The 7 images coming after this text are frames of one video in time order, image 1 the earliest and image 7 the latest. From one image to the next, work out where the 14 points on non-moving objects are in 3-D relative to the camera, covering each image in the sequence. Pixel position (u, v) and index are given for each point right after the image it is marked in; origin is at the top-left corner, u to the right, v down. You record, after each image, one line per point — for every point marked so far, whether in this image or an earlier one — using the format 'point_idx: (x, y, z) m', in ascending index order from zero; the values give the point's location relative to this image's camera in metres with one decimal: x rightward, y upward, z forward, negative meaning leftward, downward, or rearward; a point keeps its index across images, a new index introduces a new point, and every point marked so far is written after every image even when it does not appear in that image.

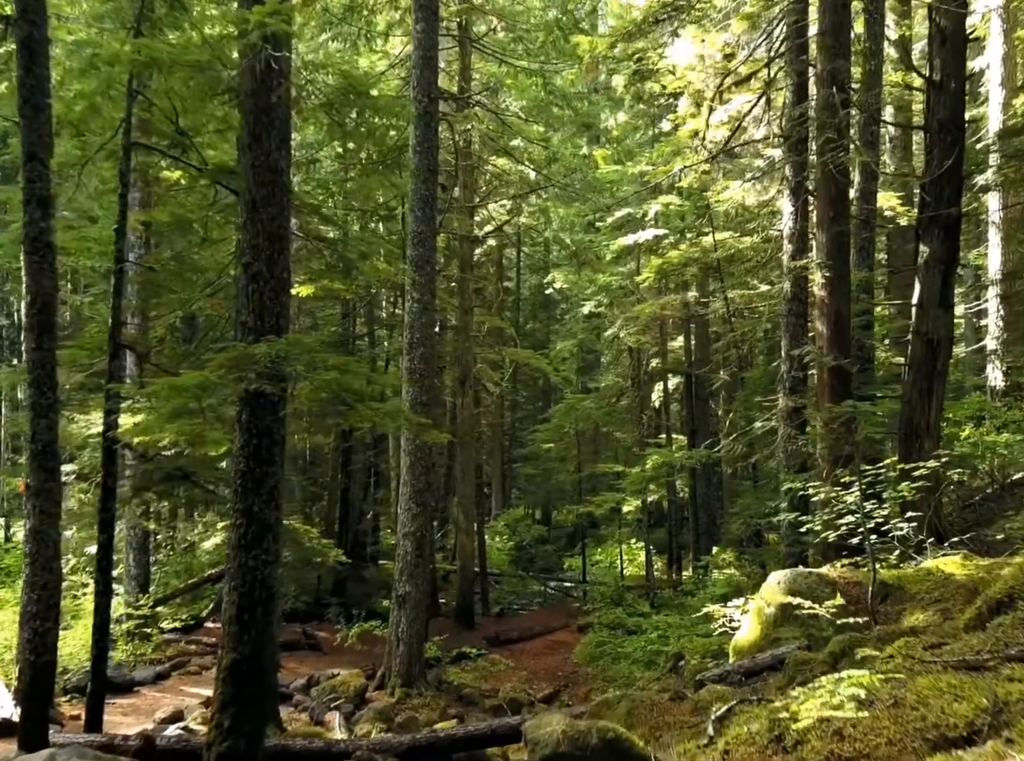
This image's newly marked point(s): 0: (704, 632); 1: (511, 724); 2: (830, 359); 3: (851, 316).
0: (+3.1, -4.1, +18.8) m
1: (0.0, -3.1, +10.3) m
2: (+4.1, +0.3, +14.7) m
3: (+4.3, +0.9, +14.7) m
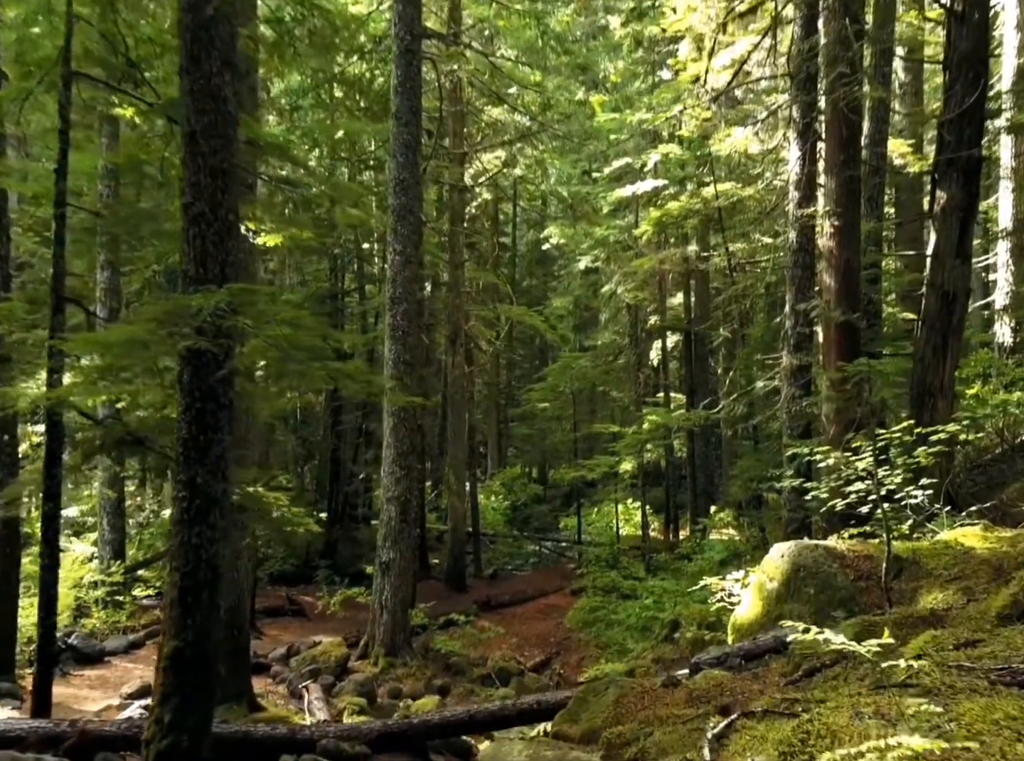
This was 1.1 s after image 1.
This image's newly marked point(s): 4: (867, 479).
0: (+3.0, -3.4, +18.1) m
1: (-0.2, -2.8, +9.5) m
2: (+3.9, +0.8, +13.8) m
3: (+4.2, +1.4, +13.7) m
4: (+3.1, -0.9, +10.1) m
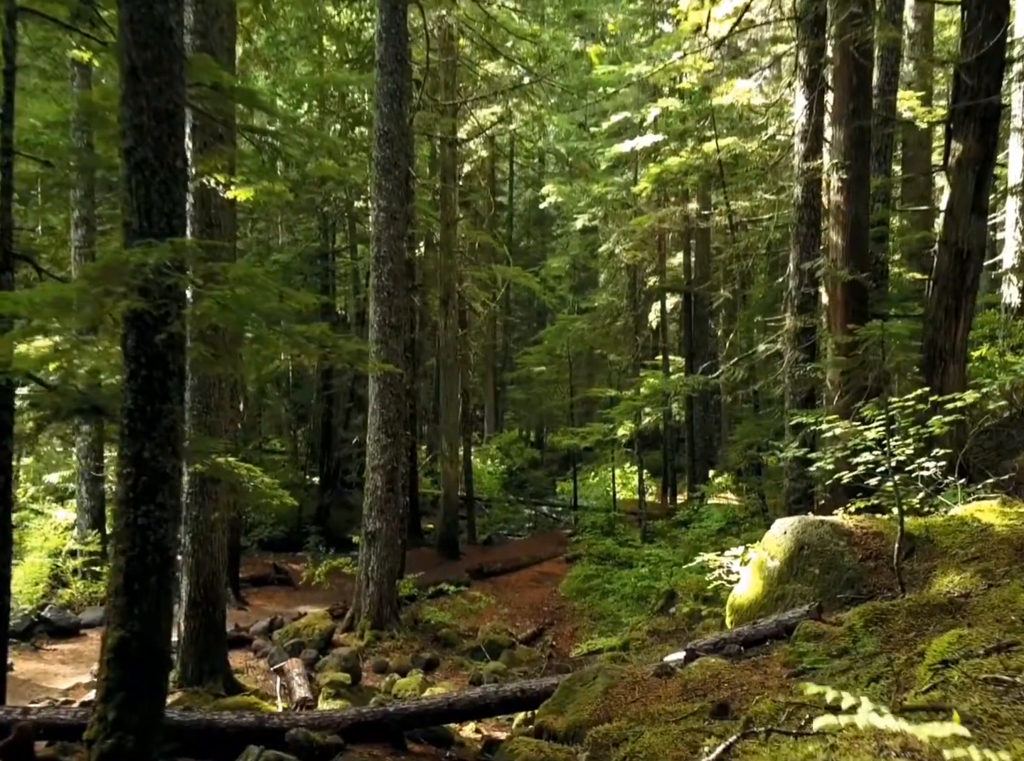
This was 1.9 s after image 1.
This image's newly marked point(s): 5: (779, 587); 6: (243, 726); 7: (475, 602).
0: (+2.8, -2.9, +17.5) m
1: (-0.3, -2.5, +8.9) m
2: (+3.8, +1.3, +13.0) m
3: (+4.1, +1.8, +13.0) m
4: (+3.0, -0.6, +9.5) m
5: (+2.1, -1.7, +9.2) m
6: (-2.0, -2.6, +8.7) m
7: (-0.6, -3.7, +19.3) m
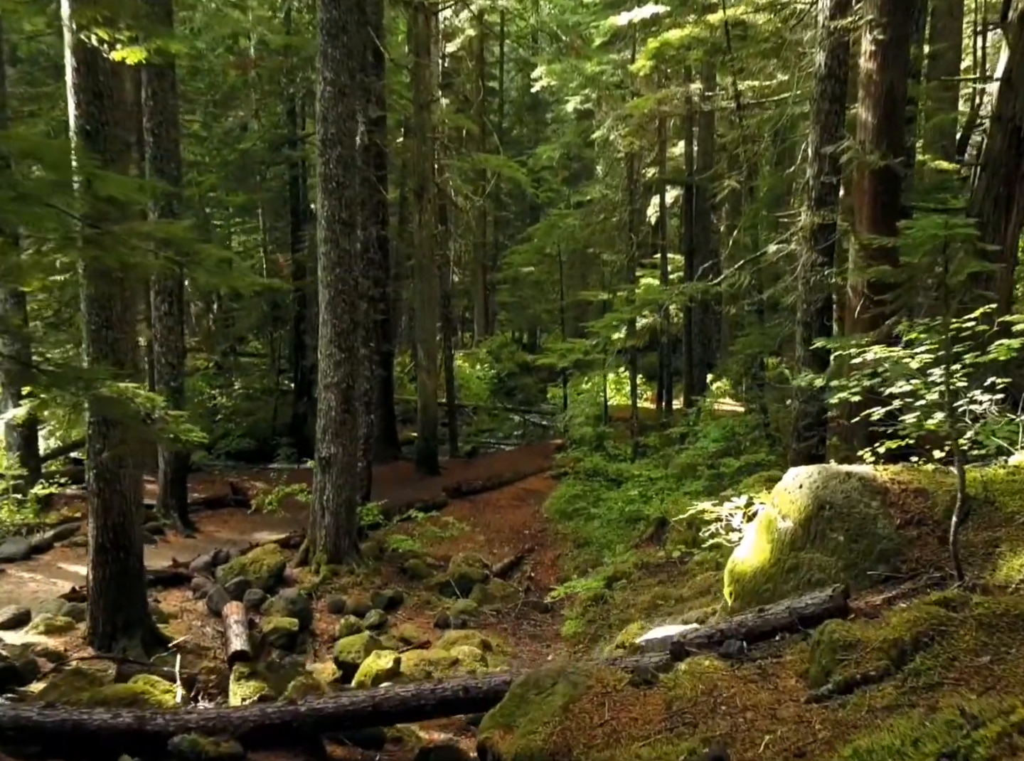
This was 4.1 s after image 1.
0: (+2.5, -1.6, +15.7) m
1: (-0.7, -1.9, +7.2) m
2: (+3.4, +2.1, +10.9) m
3: (+3.7, +2.7, +10.8) m
4: (+2.7, 0.0, +7.5) m
5: (+1.8, -1.1, +7.3) m
6: (-2.4, -2.1, +7.0) m
7: (-1.0, -2.3, +17.6) m
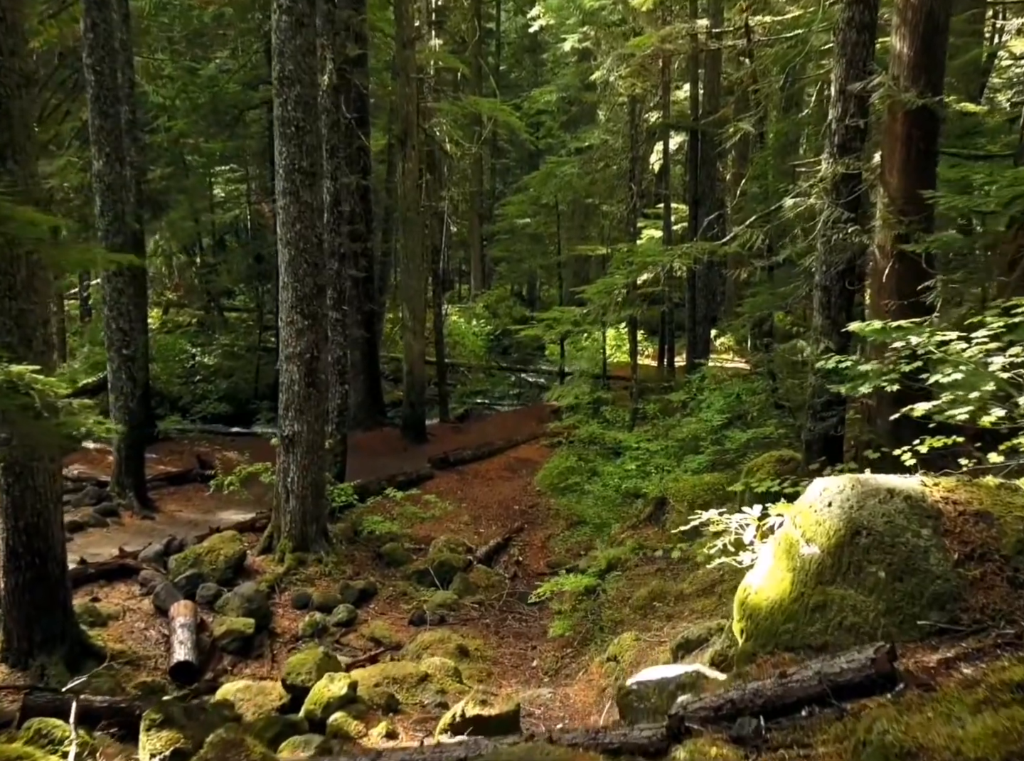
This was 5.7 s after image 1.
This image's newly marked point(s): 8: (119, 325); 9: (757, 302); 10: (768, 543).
0: (+2.3, -1.1, +14.3) m
1: (-0.9, -1.9, +5.8) m
2: (+3.2, +2.3, +9.3) m
3: (+3.5, +2.9, +9.2) m
4: (+2.5, 0.0, +6.1) m
5: (+1.6, -1.1, +5.9) m
6: (-2.6, -2.1, +5.6) m
7: (-1.1, -1.8, +16.2) m
8: (-5.1, +0.7, +14.9) m
9: (+3.4, +1.1, +15.7) m
10: (+1.5, -0.9, +6.6) m
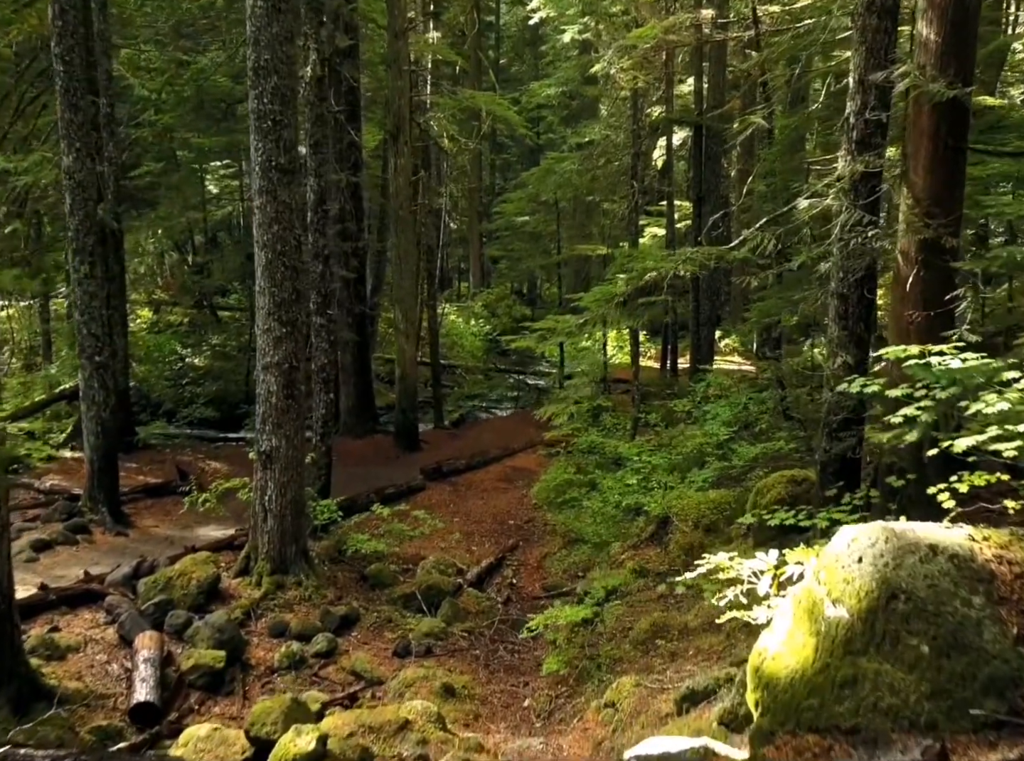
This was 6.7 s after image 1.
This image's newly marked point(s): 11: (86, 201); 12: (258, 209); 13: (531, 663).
0: (+2.2, -1.3, +13.5) m
1: (-1.0, -2.1, +5.0) m
2: (+3.2, +2.2, +8.5) m
3: (+3.4, +2.7, +8.4) m
4: (+2.4, -0.1, +5.2) m
5: (+1.5, -1.2, +5.1) m
6: (-2.7, -2.2, +4.8) m
7: (-1.2, -1.9, +15.4) m
8: (-5.2, +0.6, +14.1) m
9: (+3.3, +0.9, +14.9) m
10: (+1.4, -1.1, +5.8) m
11: (-5.2, +2.2, +14.0) m
12: (-2.6, +1.8, +11.7) m
13: (+0.2, -2.7, +11.1) m
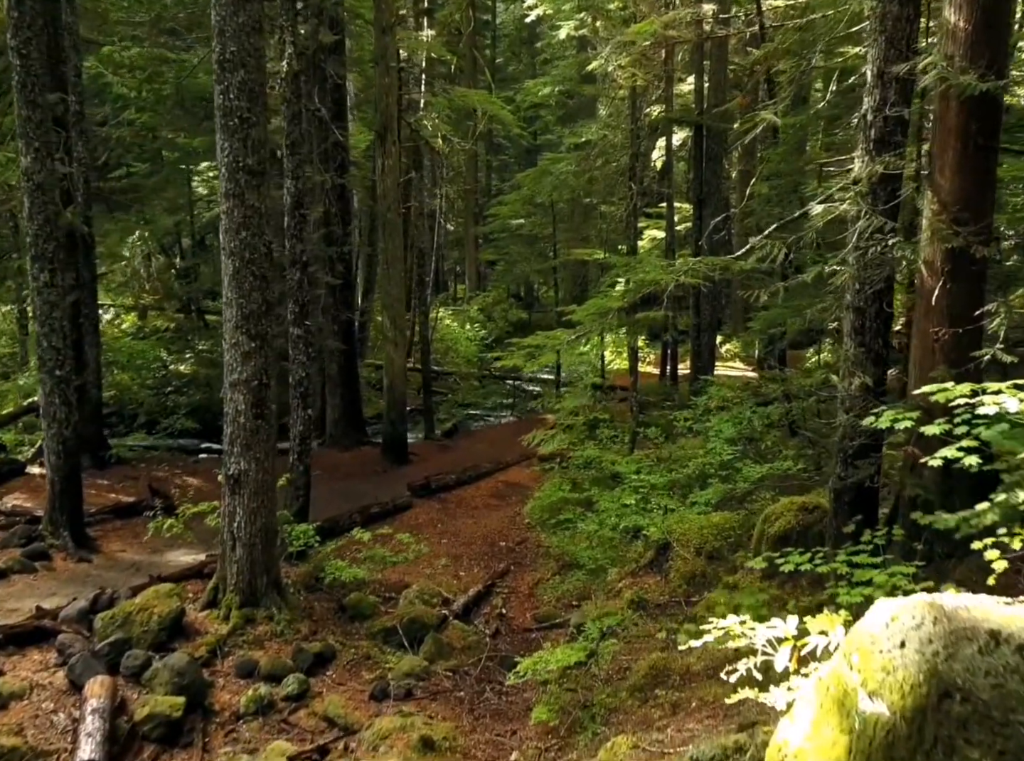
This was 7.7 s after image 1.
0: (+2.1, -1.4, +12.6) m
1: (-1.1, -2.2, +4.1) m
2: (+3.1, +2.0, +7.6) m
3: (+3.3, +2.5, +7.5) m
4: (+2.3, -0.3, +4.4) m
5: (+1.4, -1.4, +4.2) m
6: (-2.8, -2.4, +3.9) m
7: (-1.3, -2.1, +14.5) m
8: (-5.3, +0.5, +13.2) m
9: (+3.2, +0.8, +14.0) m
10: (+1.3, -1.3, +4.9) m
11: (-5.3, +2.0, +13.1) m
12: (-2.7, +1.6, +10.8) m
13: (+0.1, -2.9, +10.2) m
